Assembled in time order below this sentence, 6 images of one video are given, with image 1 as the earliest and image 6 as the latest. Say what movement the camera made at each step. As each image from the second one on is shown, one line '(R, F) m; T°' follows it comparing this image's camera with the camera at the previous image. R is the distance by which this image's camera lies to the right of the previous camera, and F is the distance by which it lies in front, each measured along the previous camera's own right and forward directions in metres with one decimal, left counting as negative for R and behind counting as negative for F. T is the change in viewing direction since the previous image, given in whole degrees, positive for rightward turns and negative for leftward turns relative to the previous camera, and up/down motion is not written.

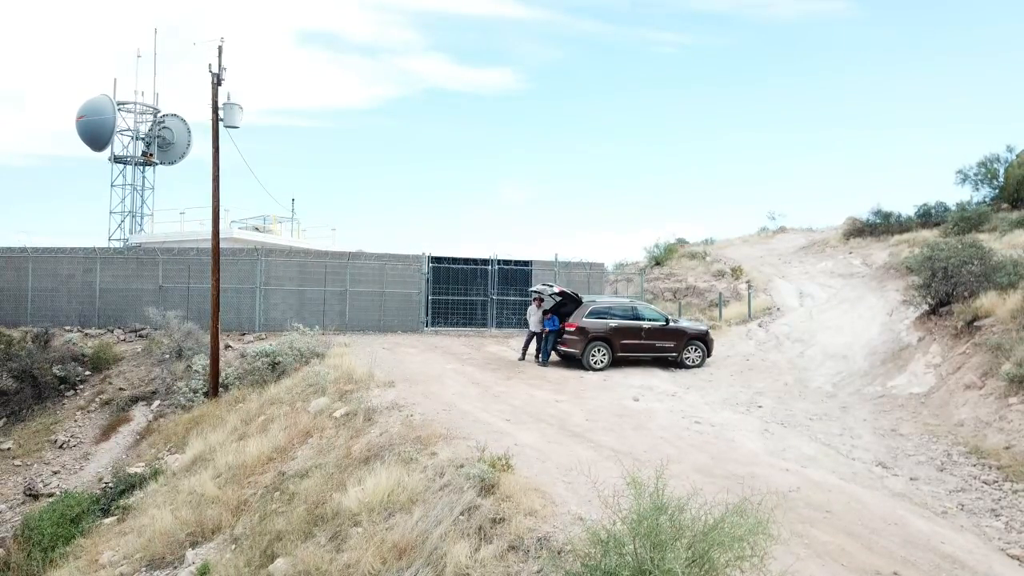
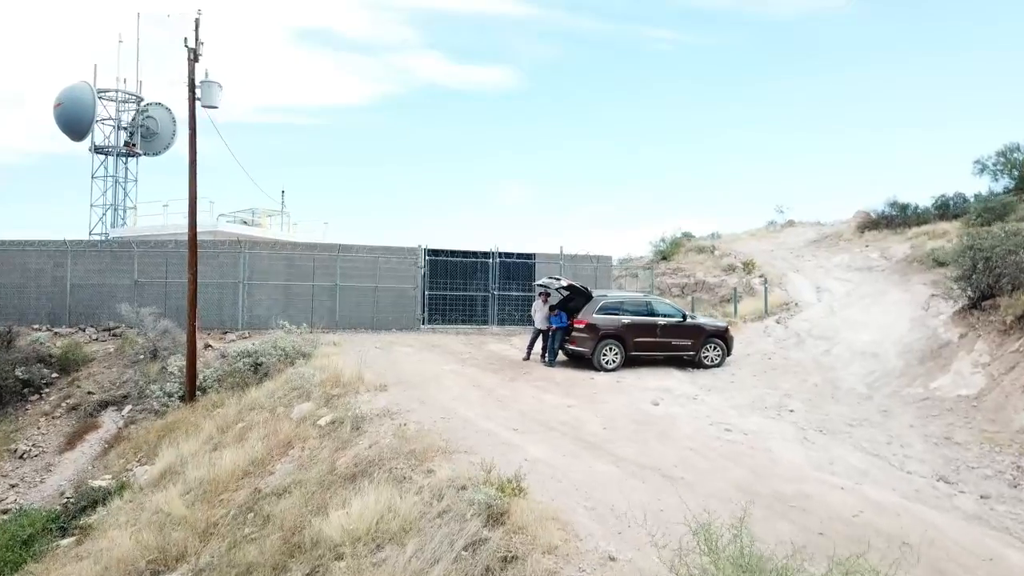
(-0.1, +1.4) m; 0°
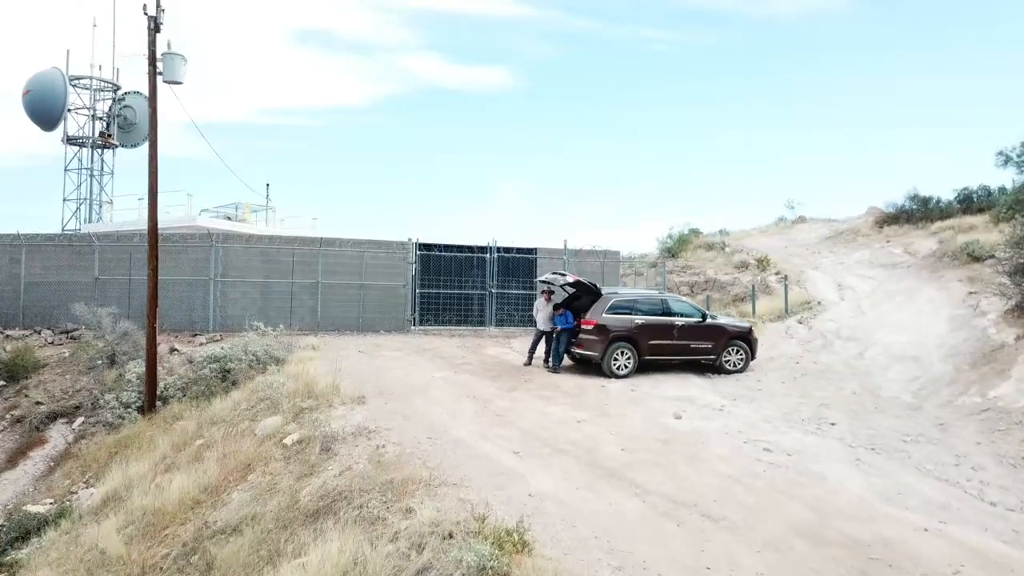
(0.0, +1.7) m; 0°
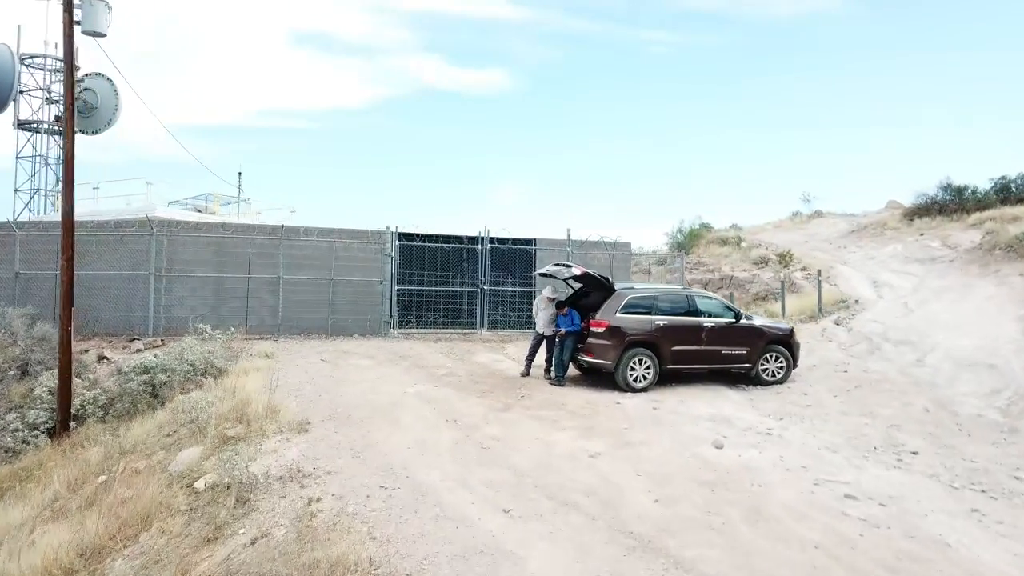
(+0.1, +2.4) m; 0°
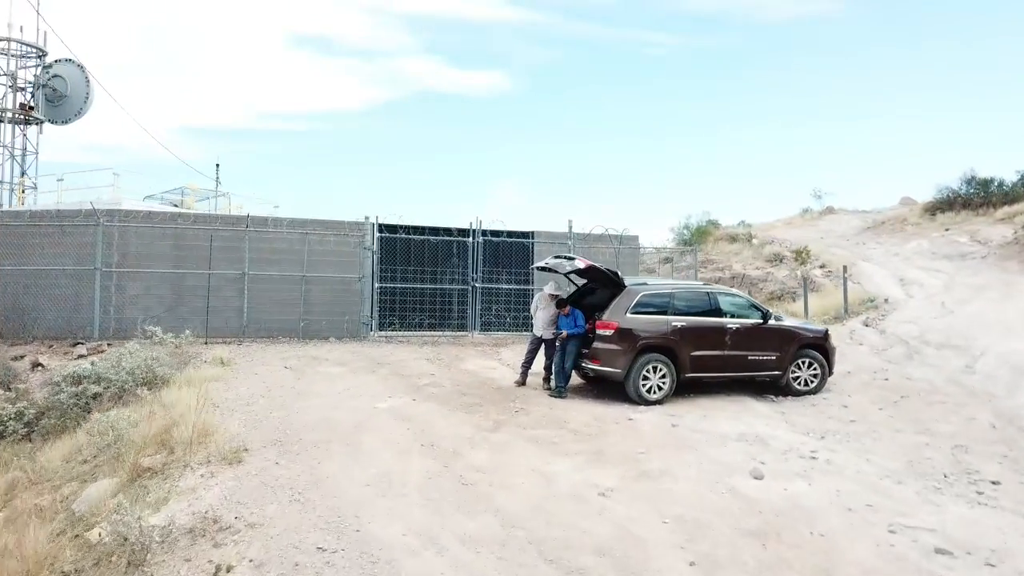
(+0.1, +1.6) m; 0°
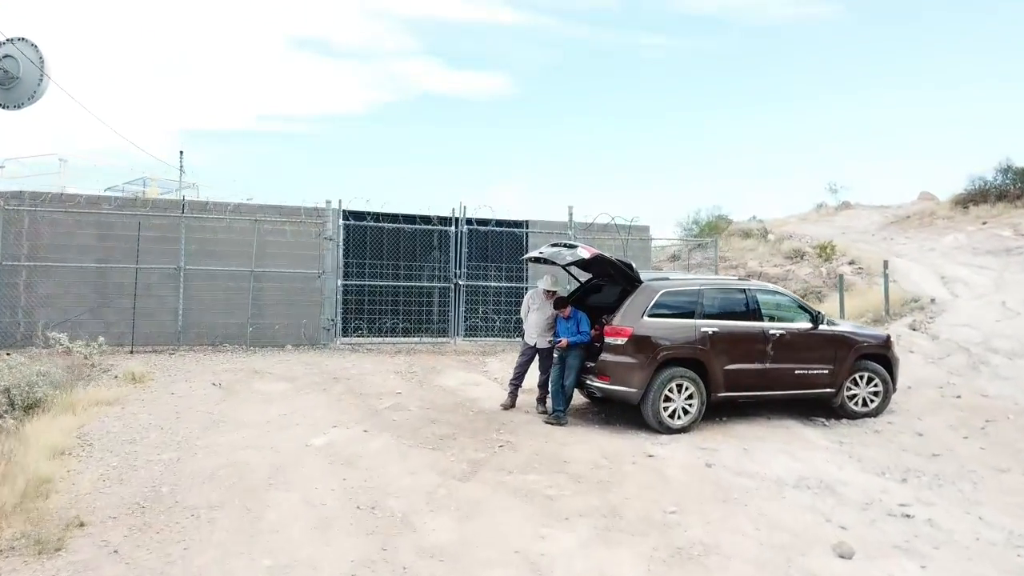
(+0.1, +2.1) m; 0°
